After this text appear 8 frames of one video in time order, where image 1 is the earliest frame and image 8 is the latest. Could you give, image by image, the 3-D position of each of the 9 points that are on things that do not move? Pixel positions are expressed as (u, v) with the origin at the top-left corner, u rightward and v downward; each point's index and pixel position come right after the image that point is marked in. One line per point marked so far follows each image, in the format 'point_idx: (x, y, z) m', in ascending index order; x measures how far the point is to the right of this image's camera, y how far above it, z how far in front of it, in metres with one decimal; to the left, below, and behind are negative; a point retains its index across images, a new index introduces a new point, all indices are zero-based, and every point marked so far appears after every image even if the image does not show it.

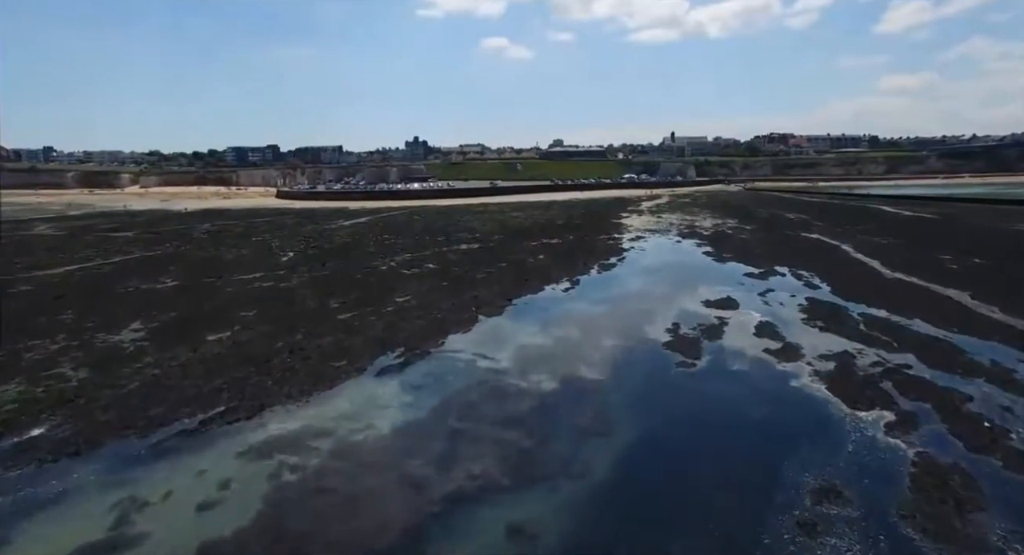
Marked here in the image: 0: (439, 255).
0: (-3.0, +0.8, +19.5) m
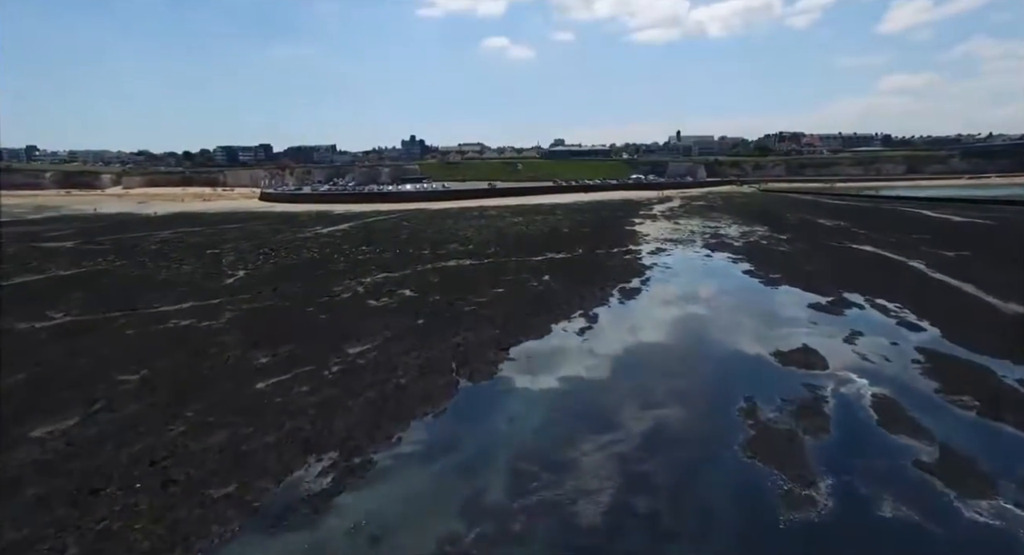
0: (-3.1, 0.0, +15.8) m
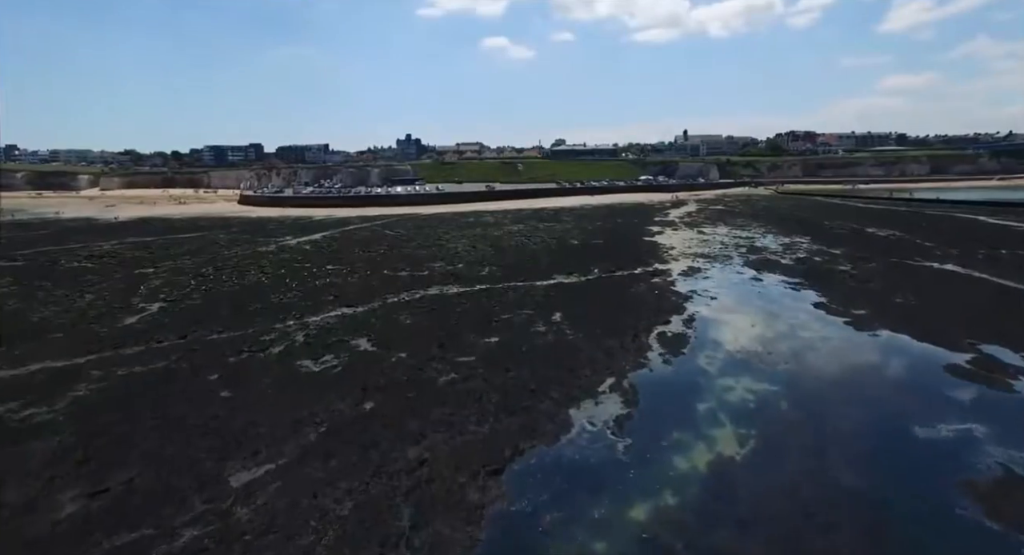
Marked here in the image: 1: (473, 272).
0: (-3.1, -1.0, +11.8) m
1: (-1.4, +0.2, +17.3) m
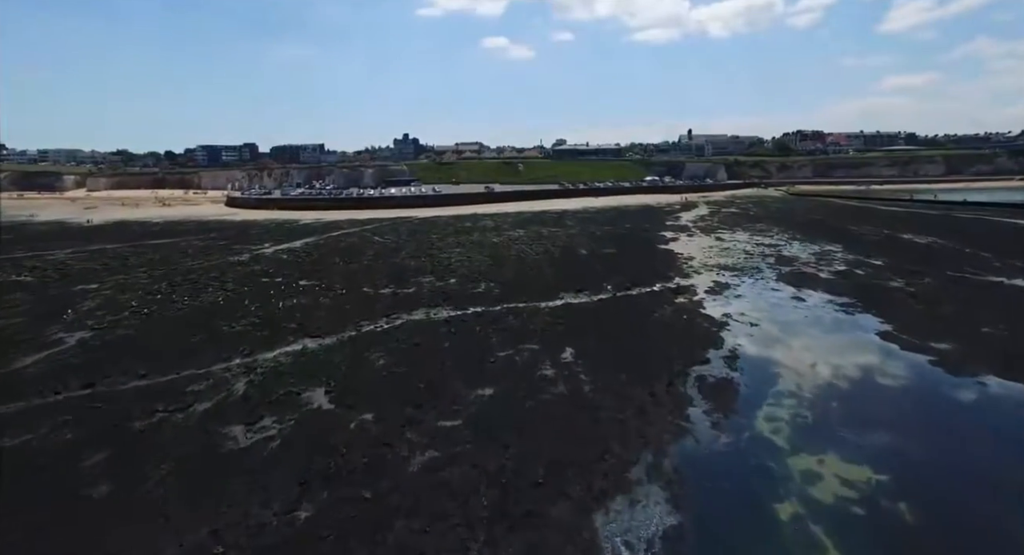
0: (-3.1, -1.6, +9.4) m
1: (-1.4, -0.4, +15.0) m
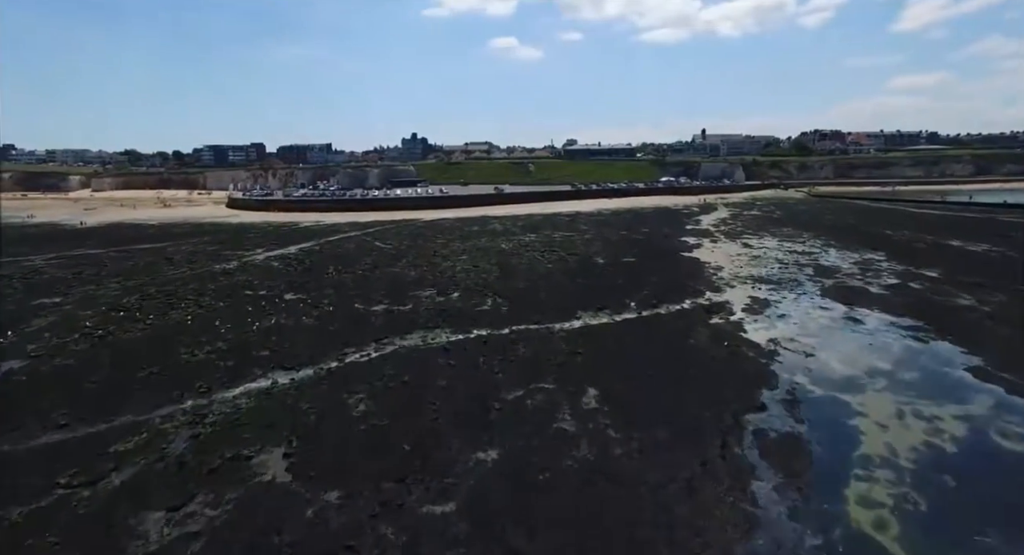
0: (-2.9, -2.0, +7.7) m
1: (-1.1, -0.8, +13.2) m
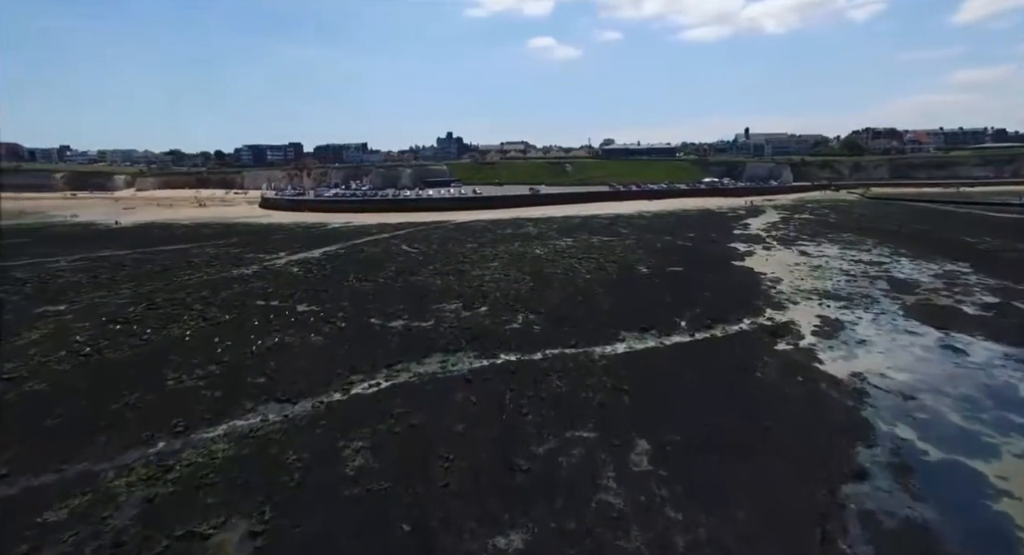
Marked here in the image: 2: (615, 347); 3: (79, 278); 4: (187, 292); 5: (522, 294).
0: (-2.5, -2.3, +6.4) m
1: (-0.3, -1.1, +11.8) m
2: (+2.4, -1.6, +11.0) m
3: (-13.7, -0.1, +15.1) m
4: (-9.5, -0.5, +13.8) m
5: (+0.3, -0.5, +14.4) m
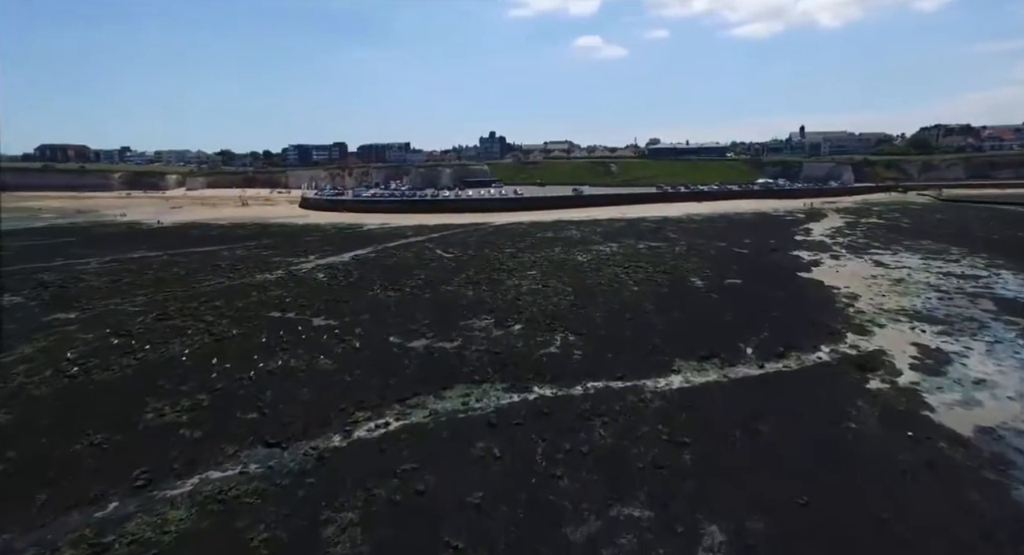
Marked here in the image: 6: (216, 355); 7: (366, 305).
0: (-2.2, -2.6, +5.1) m
1: (+0.4, -1.5, +10.2) m
2: (+3.1, -2.0, +9.3) m
3: (-12.6, -0.2, +14.6) m
4: (-8.5, -0.7, +13.0) m
5: (+1.2, -0.9, +12.8) m
6: (-5.8, -1.5, +9.3) m
7: (-4.1, -0.8, +13.1) m
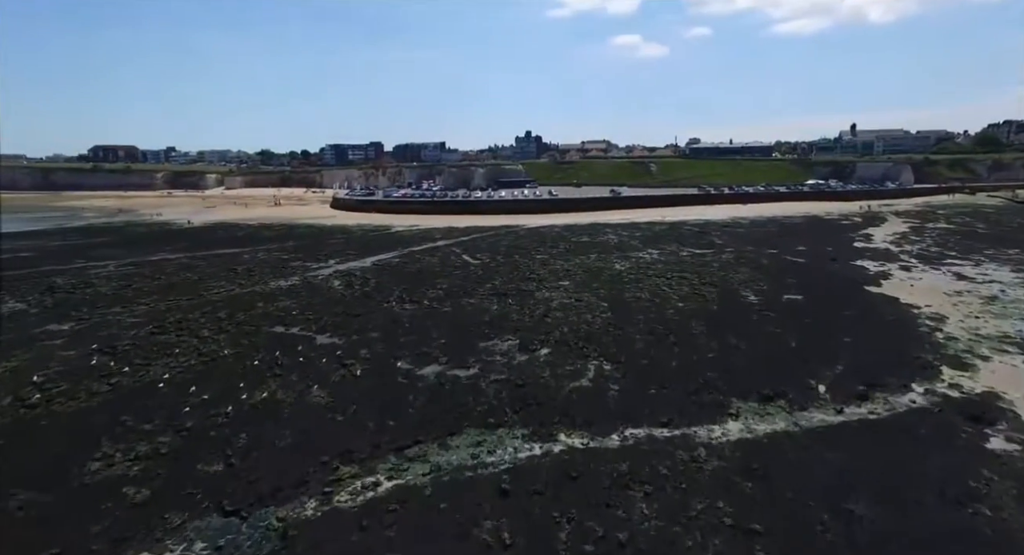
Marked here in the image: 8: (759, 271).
0: (-2.1, -2.9, +3.7) m
1: (+0.9, -1.9, +8.7) m
2: (+3.5, -2.4, +7.5) m
3: (-11.8, -0.4, +14.0) m
4: (-7.8, -0.9, +12.0) m
5: (+1.9, -1.2, +11.2) m
6: (-5.4, -1.8, +8.2) m
7: (-3.5, -1.1, +11.9) m
8: (+9.4, +0.3, +17.9) m
